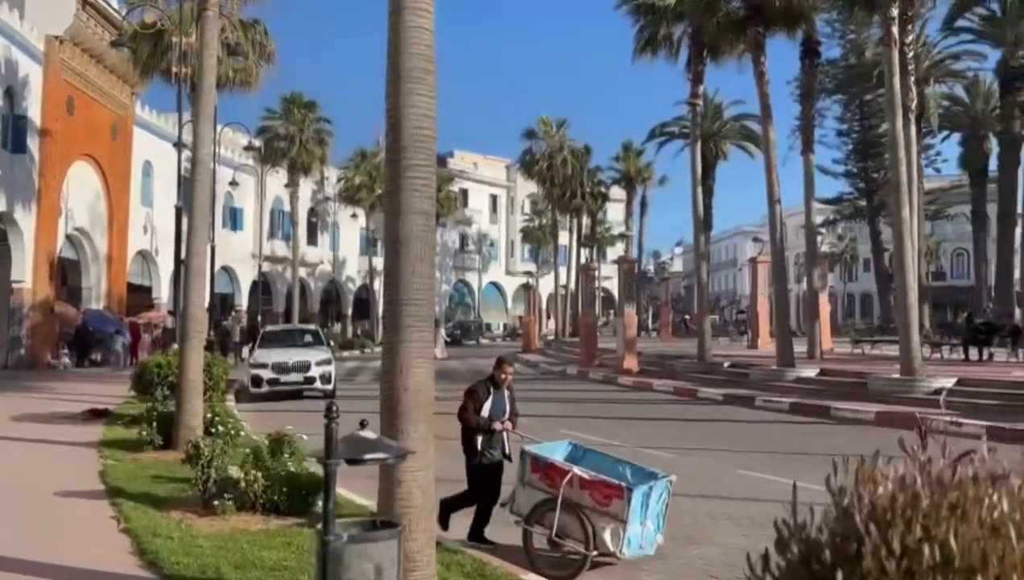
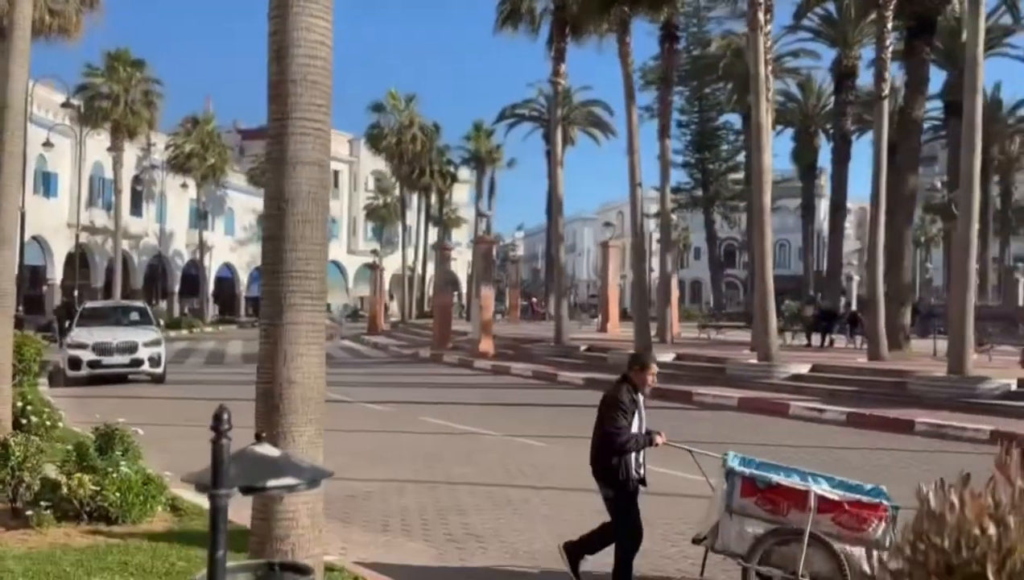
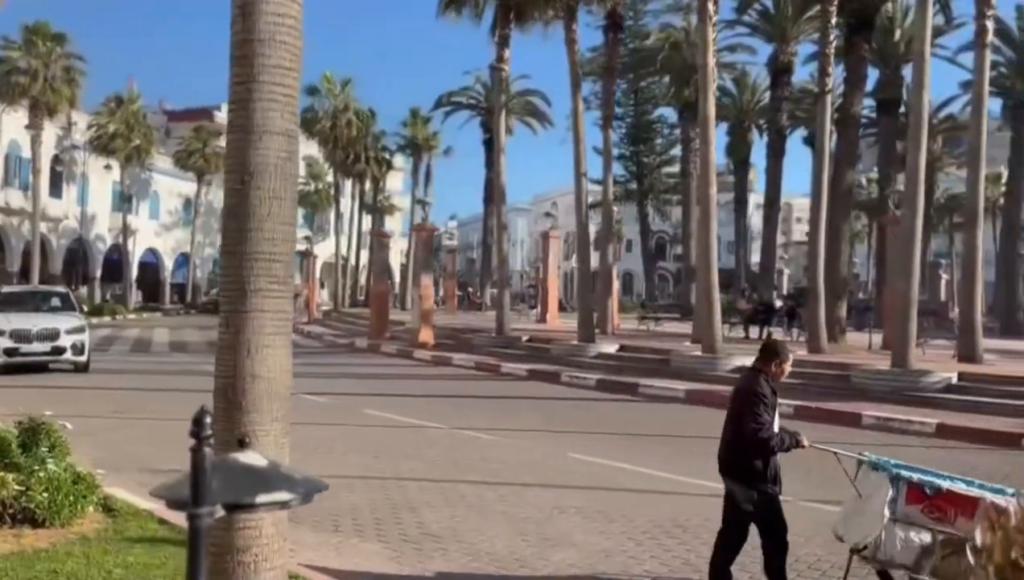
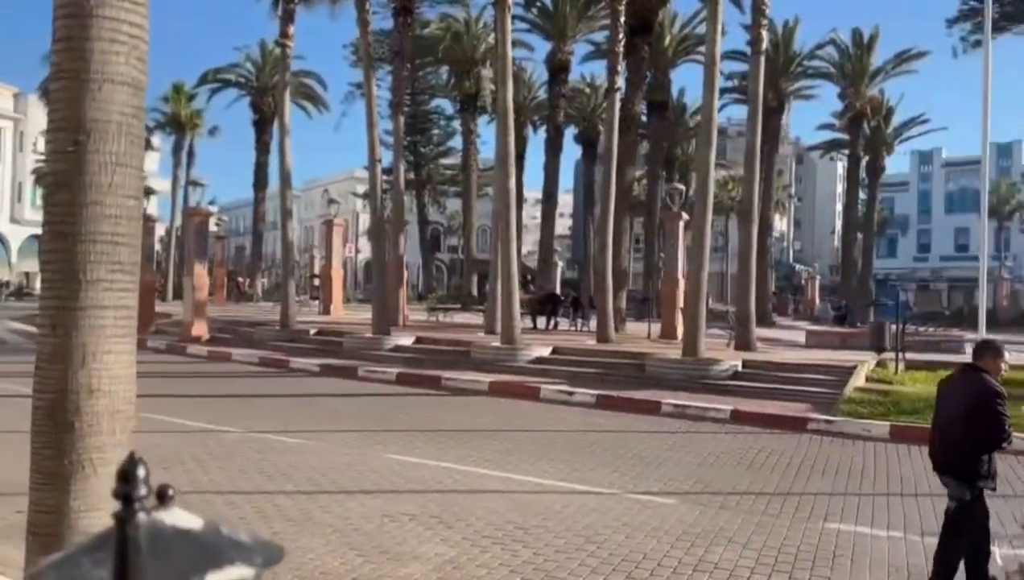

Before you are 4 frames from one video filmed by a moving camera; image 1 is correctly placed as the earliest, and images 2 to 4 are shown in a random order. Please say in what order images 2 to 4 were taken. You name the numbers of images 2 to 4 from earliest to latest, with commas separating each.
2, 3, 4
